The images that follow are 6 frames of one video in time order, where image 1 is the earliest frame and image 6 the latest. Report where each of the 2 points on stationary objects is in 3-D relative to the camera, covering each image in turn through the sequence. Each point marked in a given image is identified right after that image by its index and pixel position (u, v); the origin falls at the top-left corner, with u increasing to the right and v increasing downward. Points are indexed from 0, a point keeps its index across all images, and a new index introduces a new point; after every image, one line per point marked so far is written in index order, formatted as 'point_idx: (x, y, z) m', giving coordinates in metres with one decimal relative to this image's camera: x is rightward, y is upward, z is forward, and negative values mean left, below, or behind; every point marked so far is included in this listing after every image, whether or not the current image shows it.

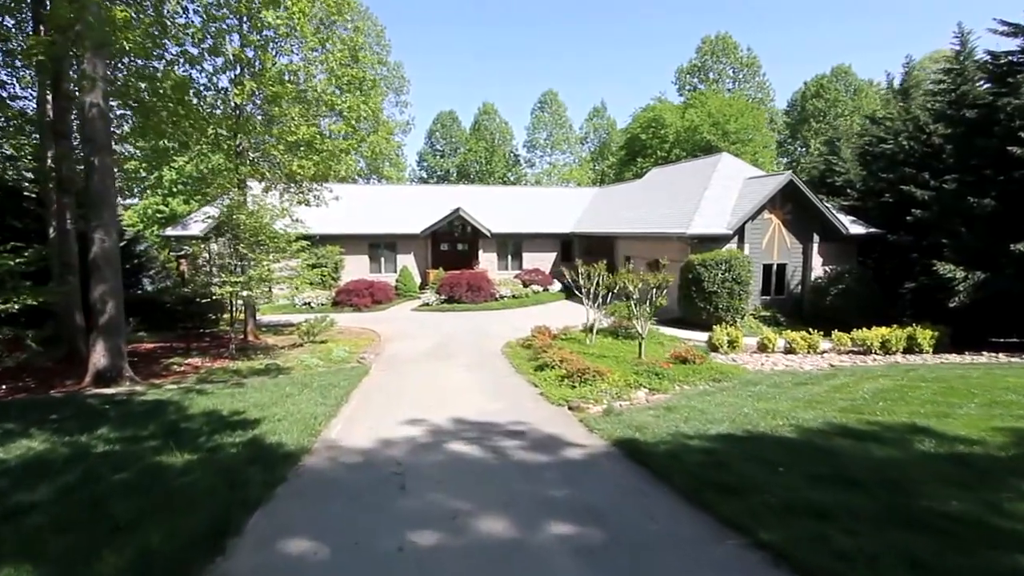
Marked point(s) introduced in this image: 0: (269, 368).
0: (-6.5, -2.1, +12.3) m
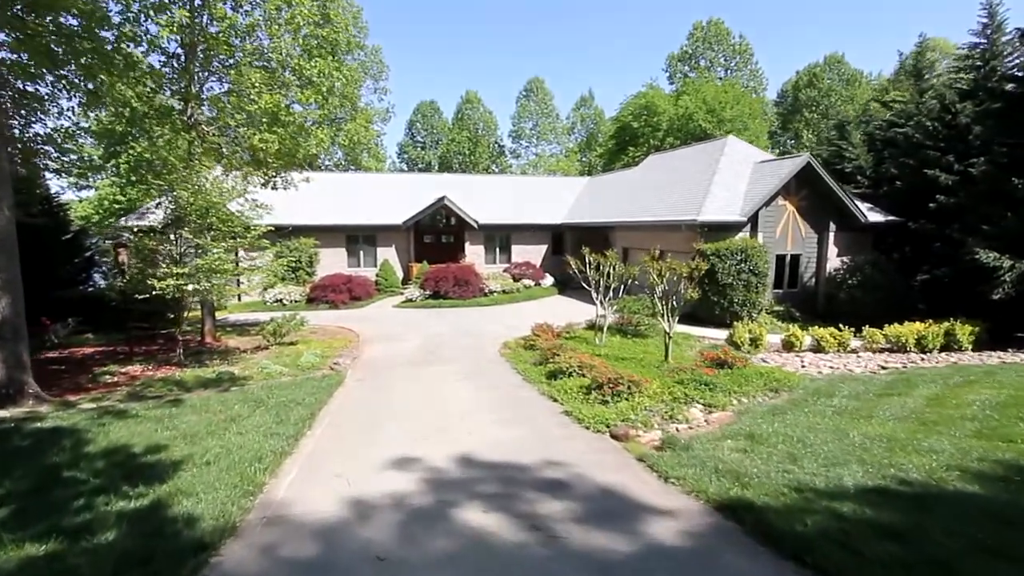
0: (-6.4, -2.0, +10.2) m
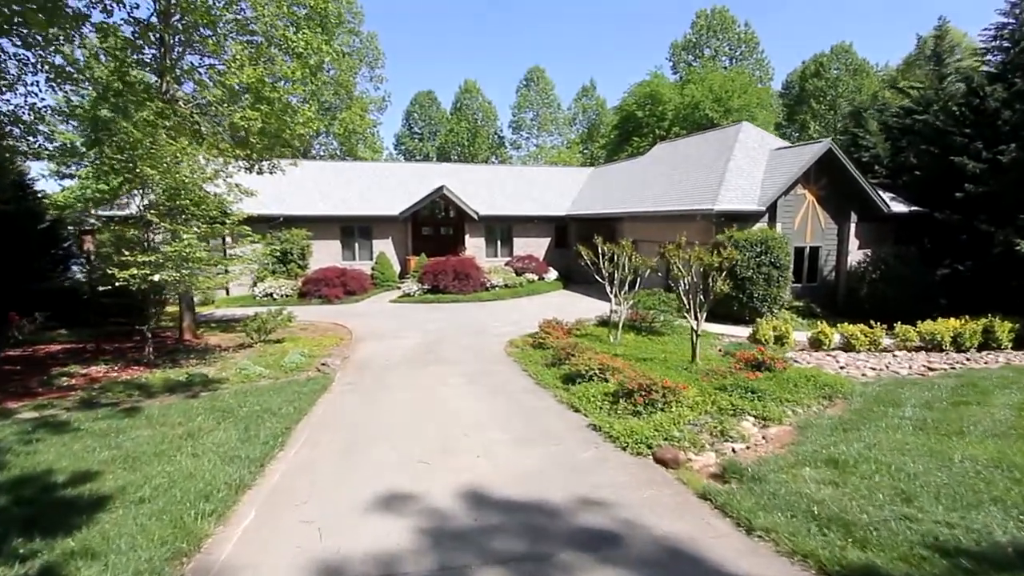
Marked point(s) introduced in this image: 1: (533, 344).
0: (-6.3, -1.8, +9.0) m
1: (+0.5, -1.4, +11.3) m
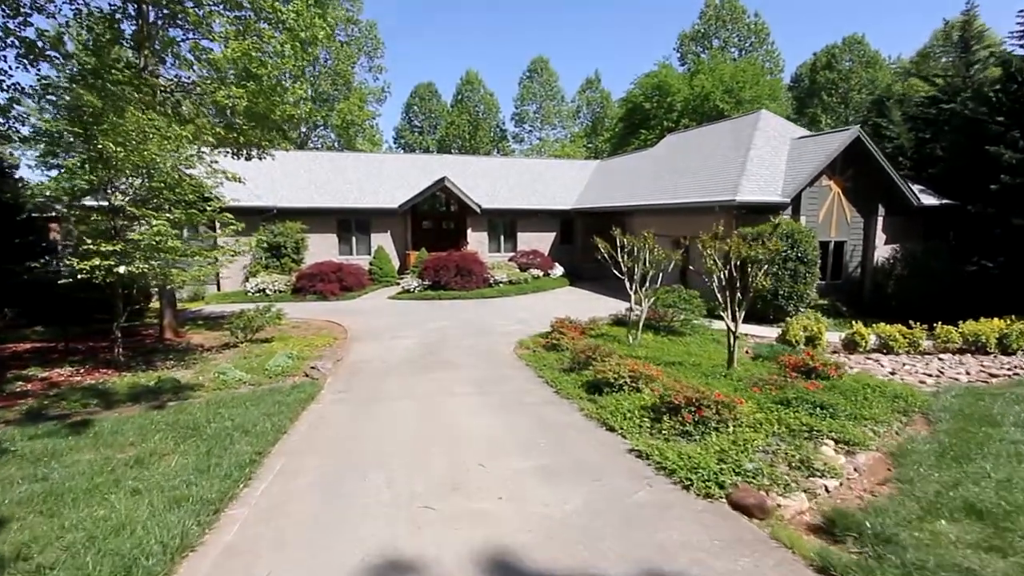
0: (-6.0, -1.7, +7.9) m
1: (+0.7, -1.3, +10.2) m
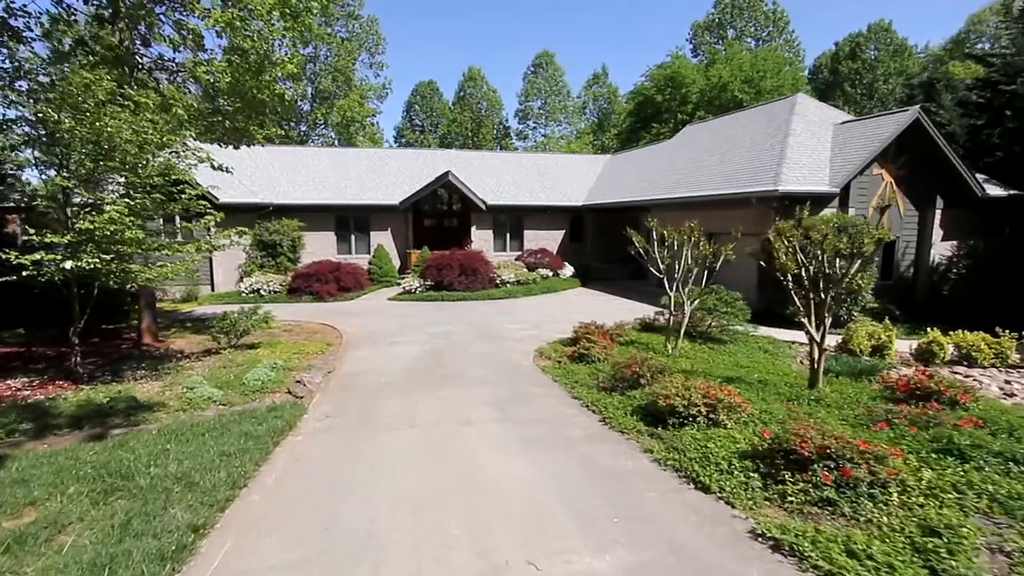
0: (-5.6, -1.7, +6.5) m
1: (+1.2, -1.3, +8.7) m
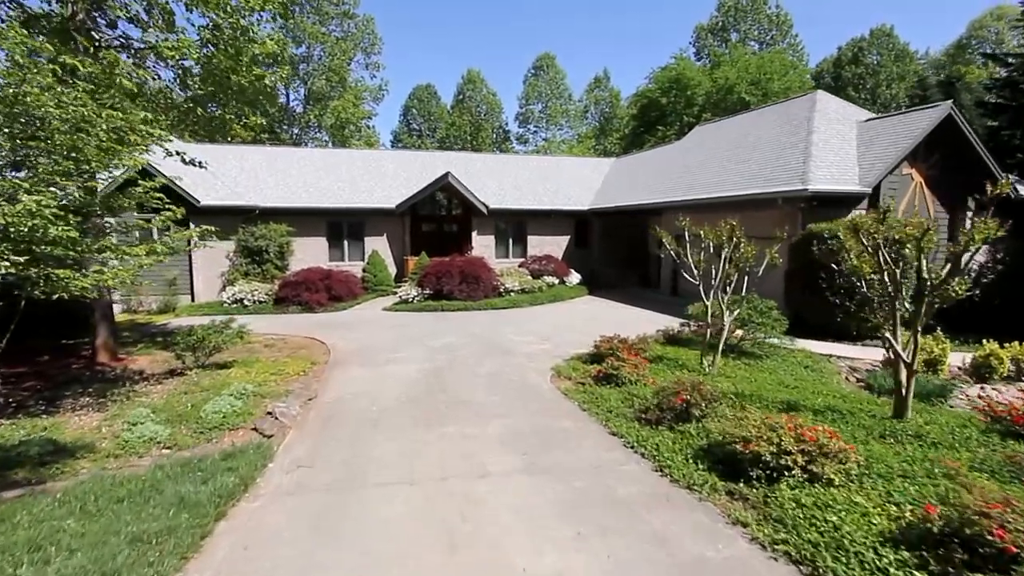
0: (-5.4, -1.8, +5.1) m
1: (+1.4, -1.4, +7.4) m
